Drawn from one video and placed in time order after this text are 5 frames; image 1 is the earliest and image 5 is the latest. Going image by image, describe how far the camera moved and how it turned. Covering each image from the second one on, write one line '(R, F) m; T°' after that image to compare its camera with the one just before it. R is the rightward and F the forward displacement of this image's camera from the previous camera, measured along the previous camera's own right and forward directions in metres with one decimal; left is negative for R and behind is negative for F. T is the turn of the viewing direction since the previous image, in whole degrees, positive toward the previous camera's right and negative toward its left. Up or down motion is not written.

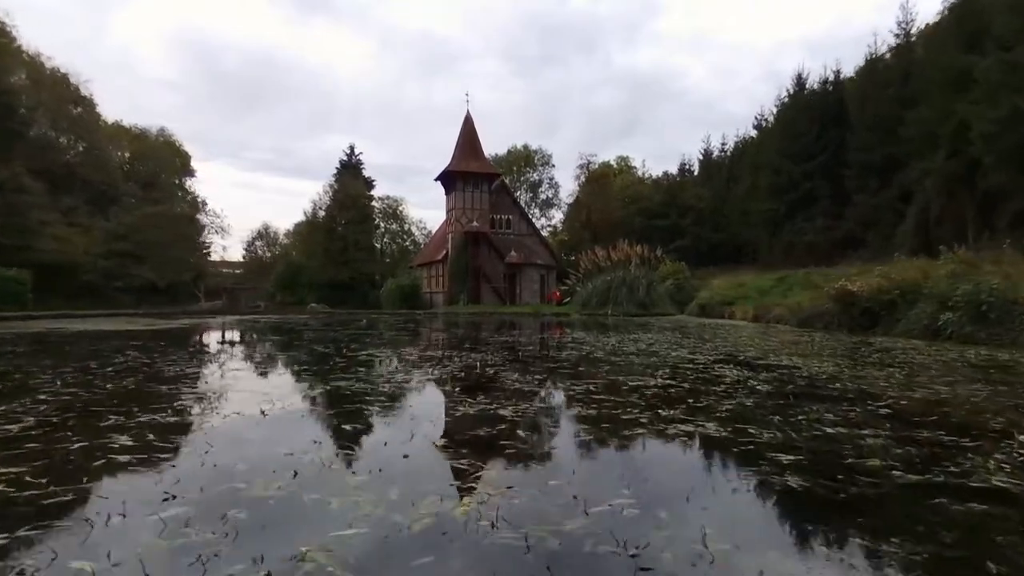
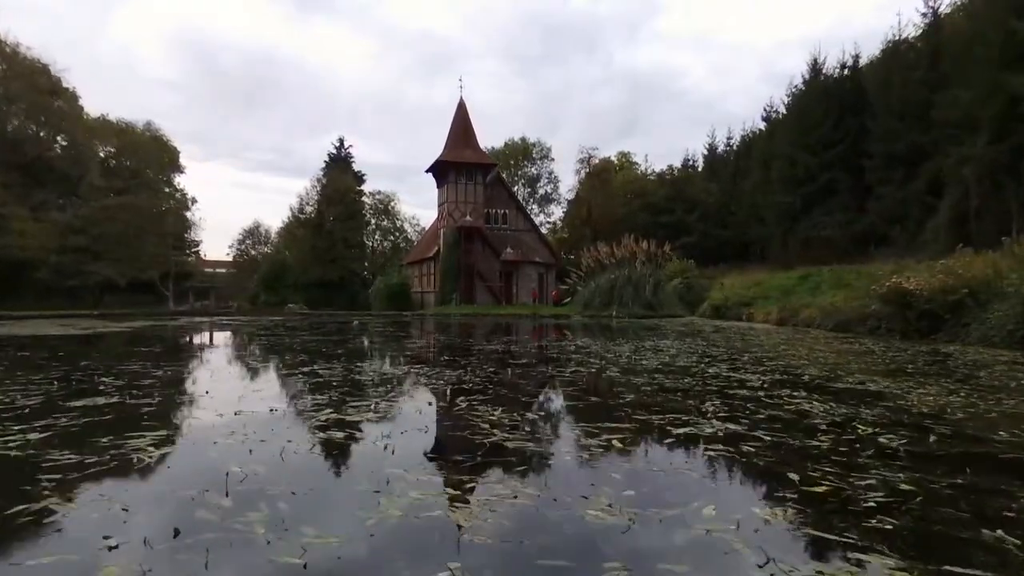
(+0.1, +2.1) m; 0°
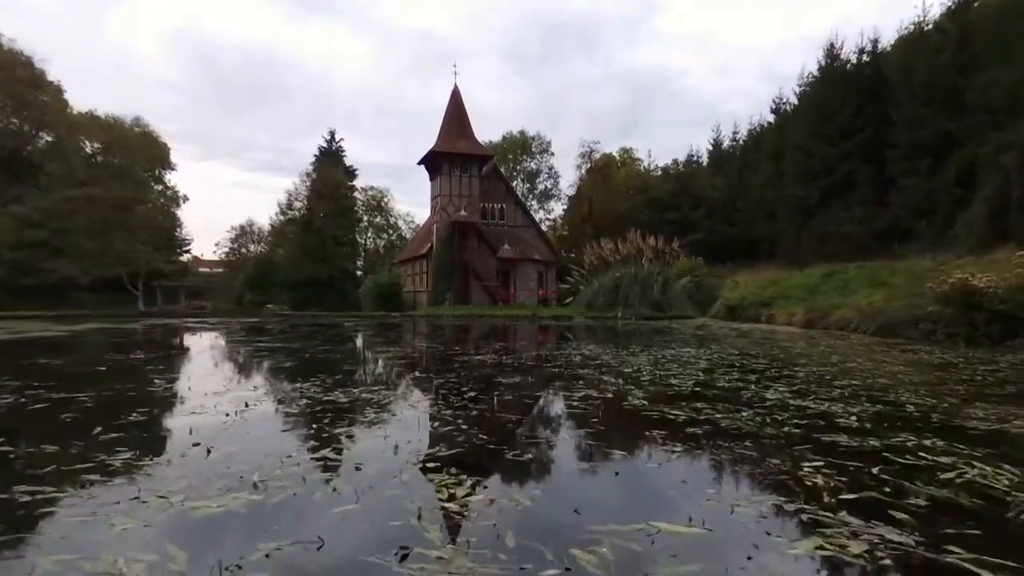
(+0.1, +1.8) m; 0°
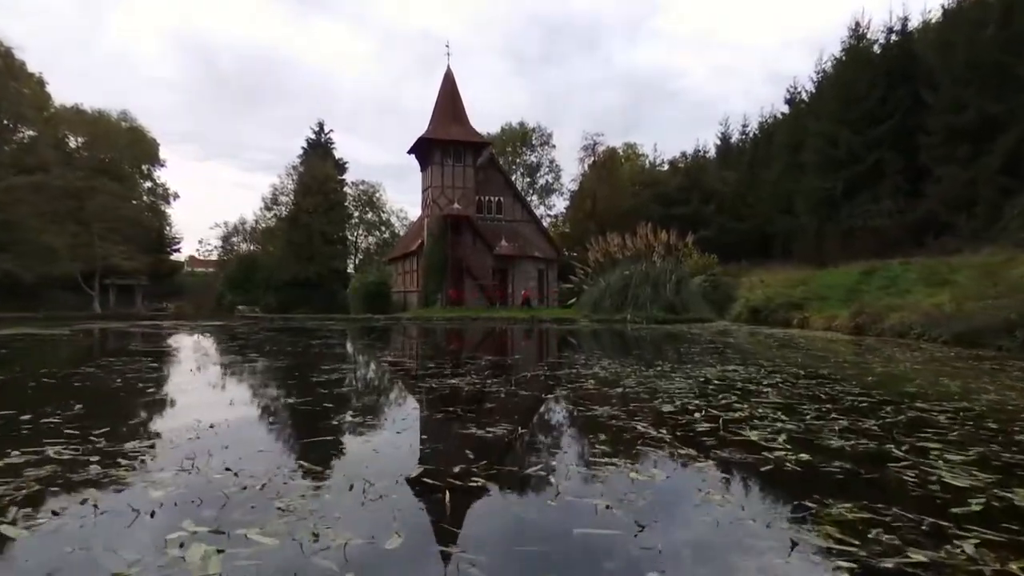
(+0.1, +2.3) m; 0°
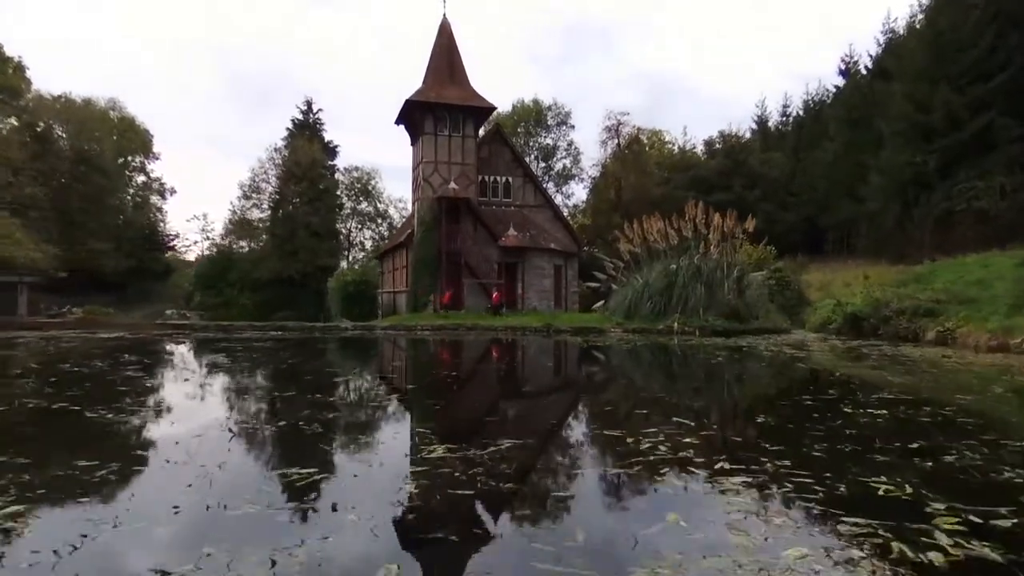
(+0.2, +4.9) m; -1°
